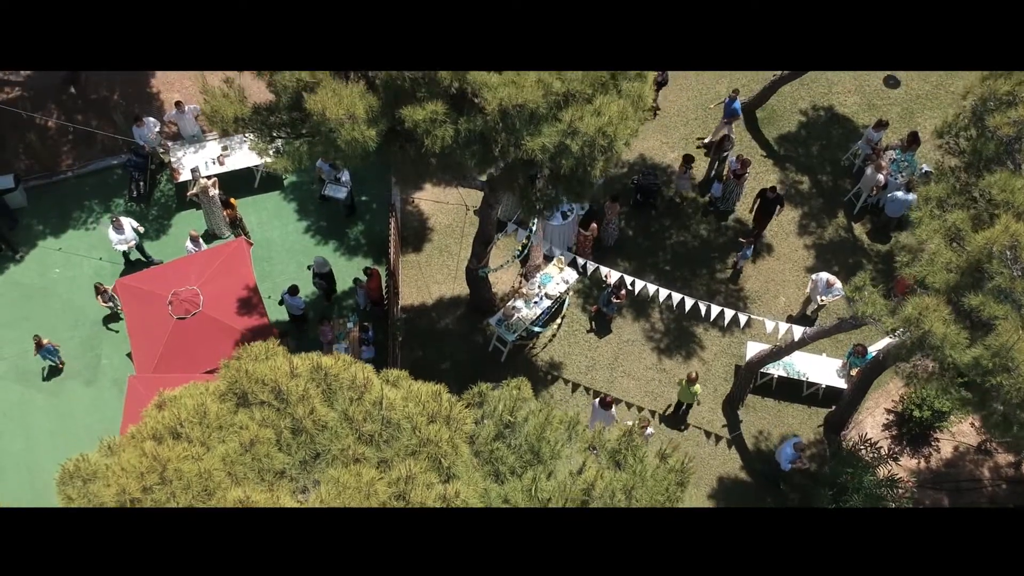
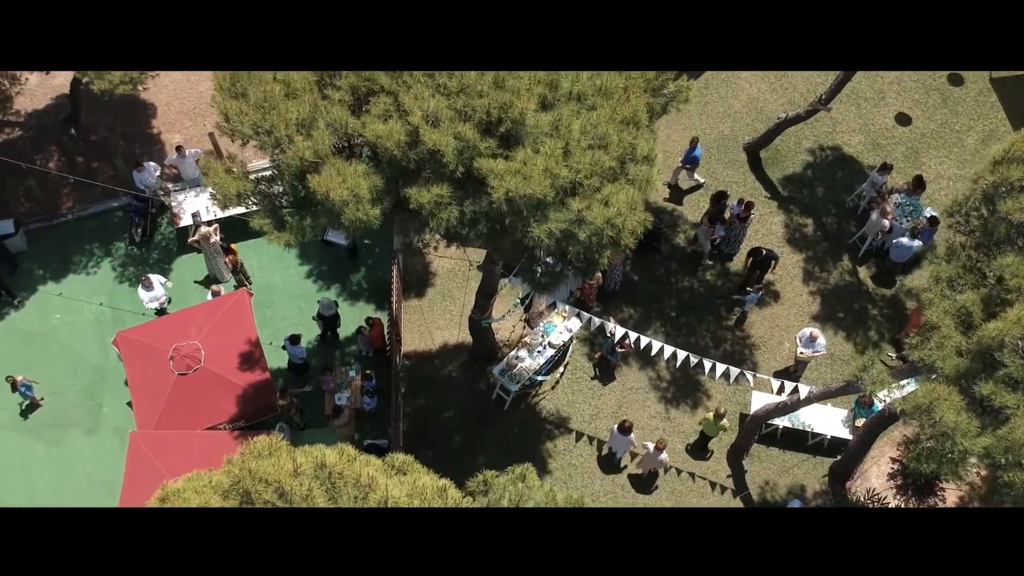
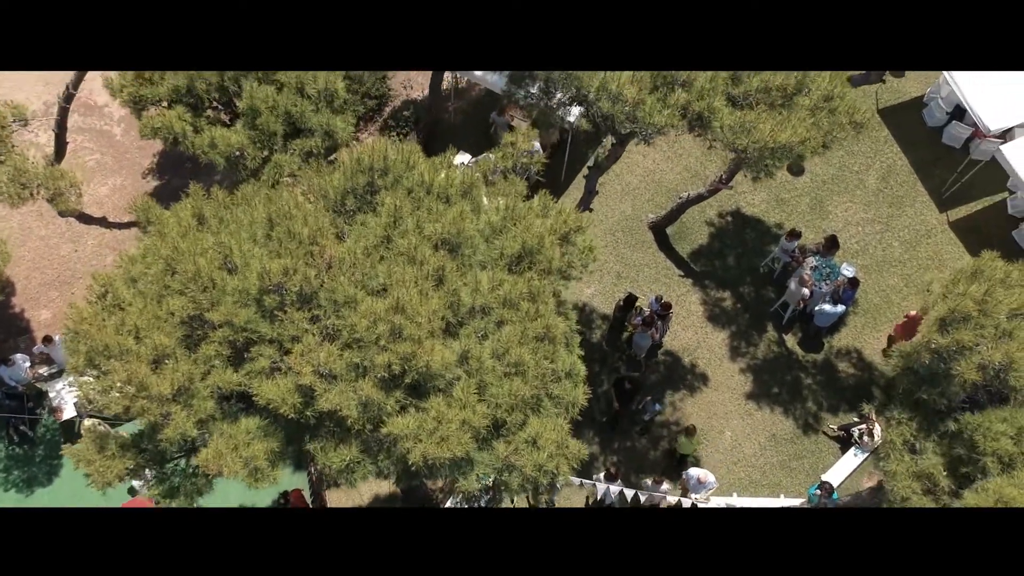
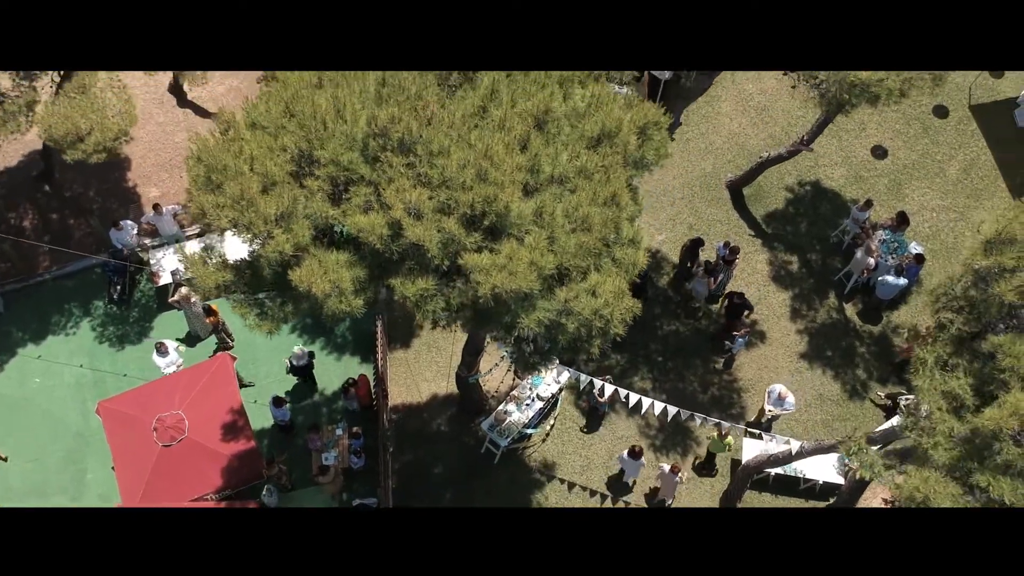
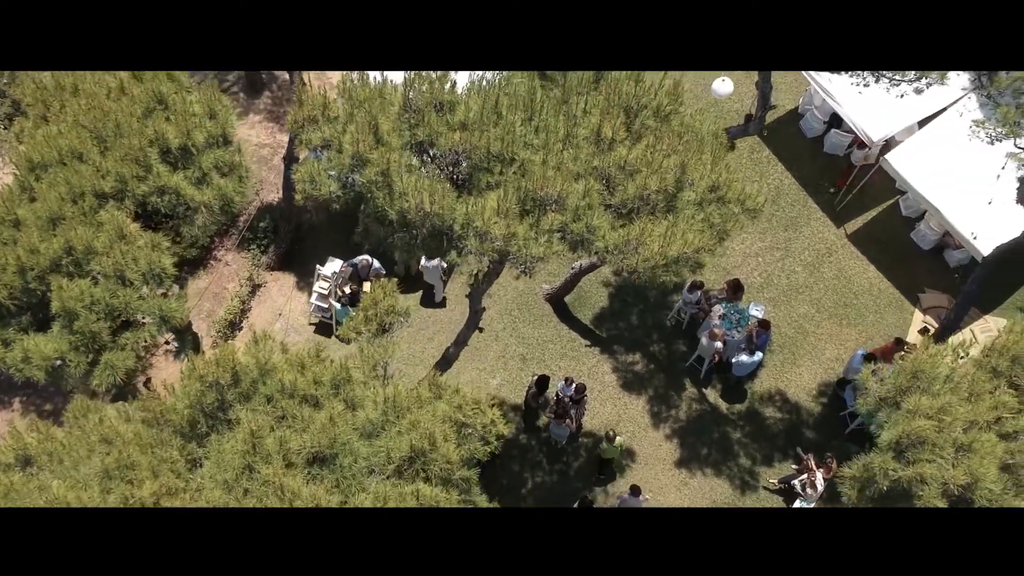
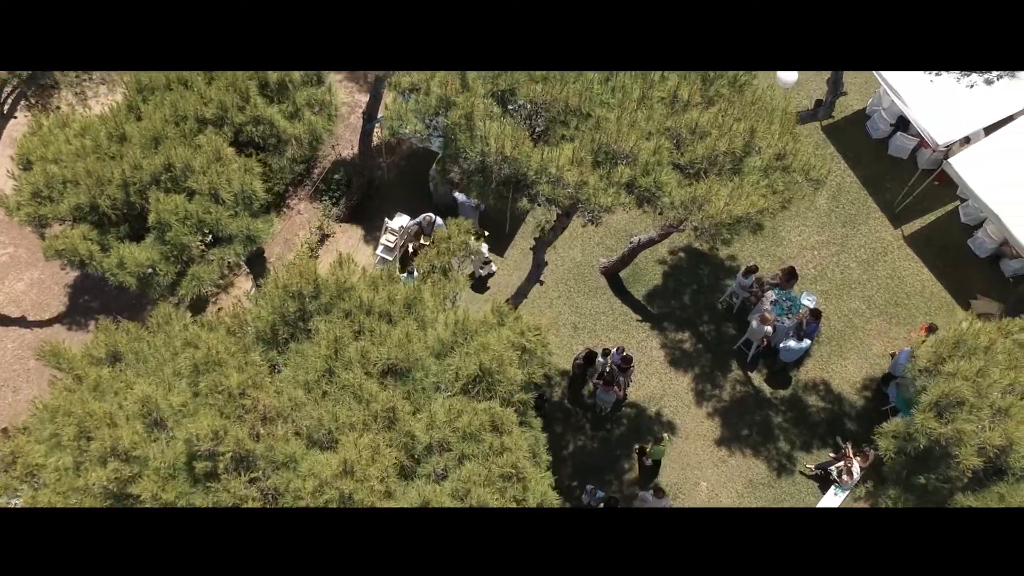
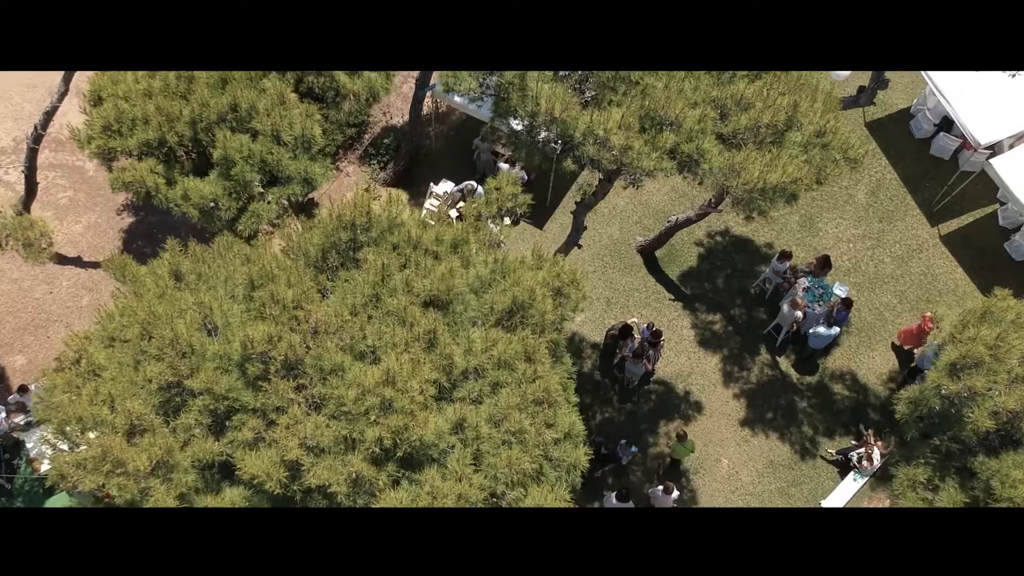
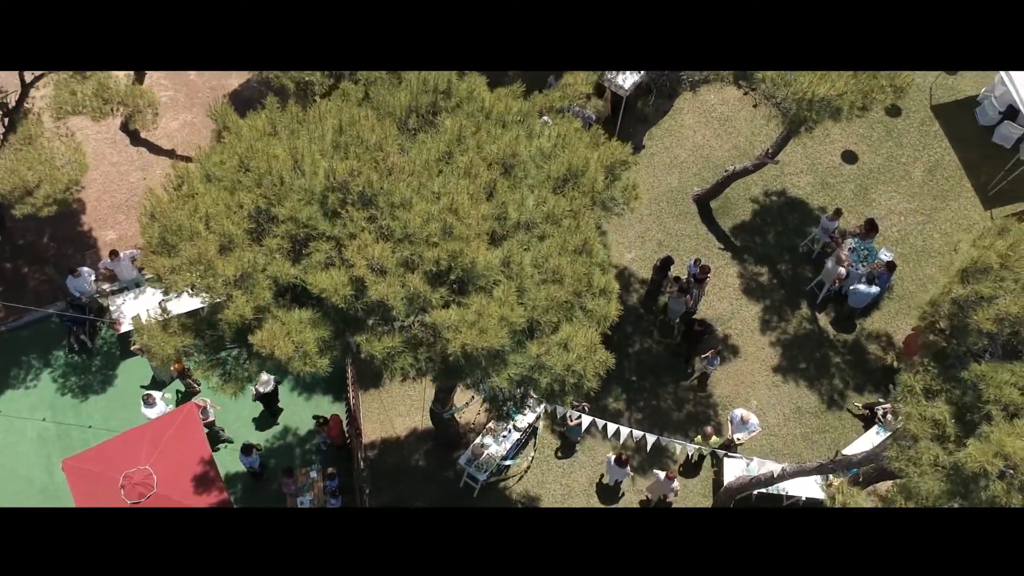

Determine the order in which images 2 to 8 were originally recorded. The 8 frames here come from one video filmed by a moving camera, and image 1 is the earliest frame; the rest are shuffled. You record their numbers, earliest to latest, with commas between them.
2, 4, 8, 3, 7, 6, 5
